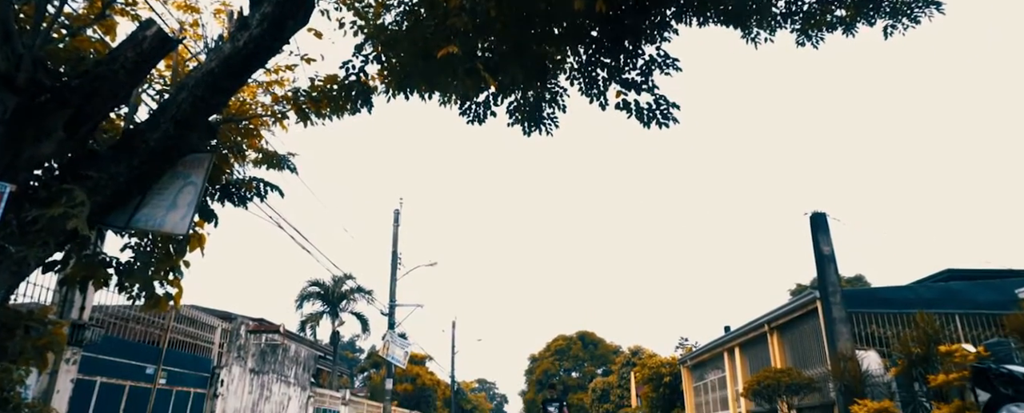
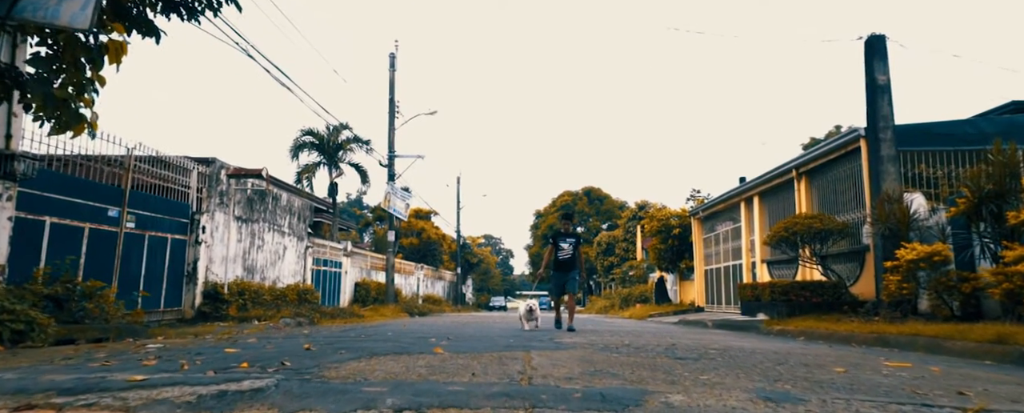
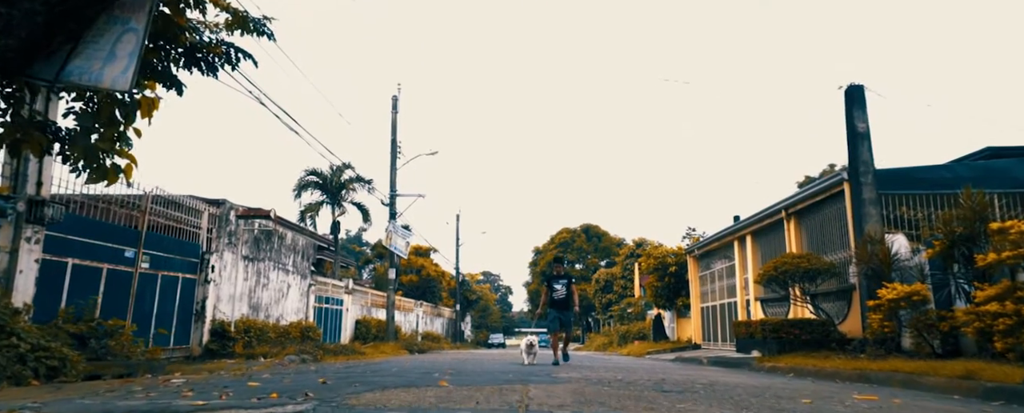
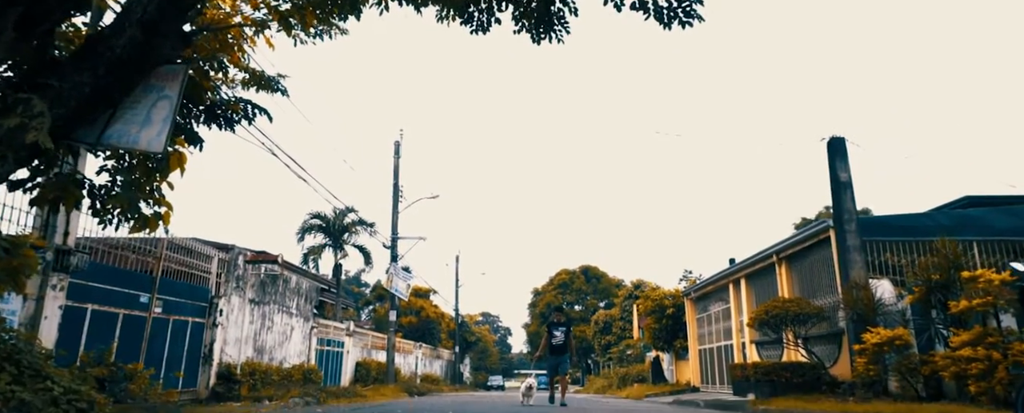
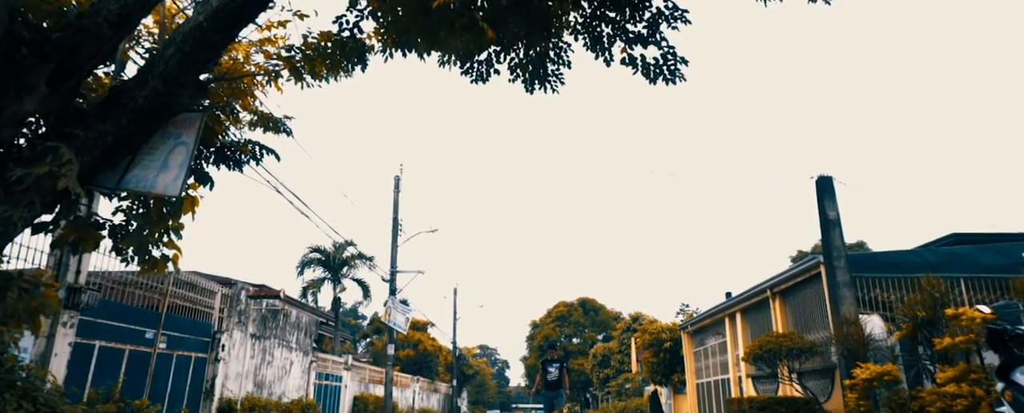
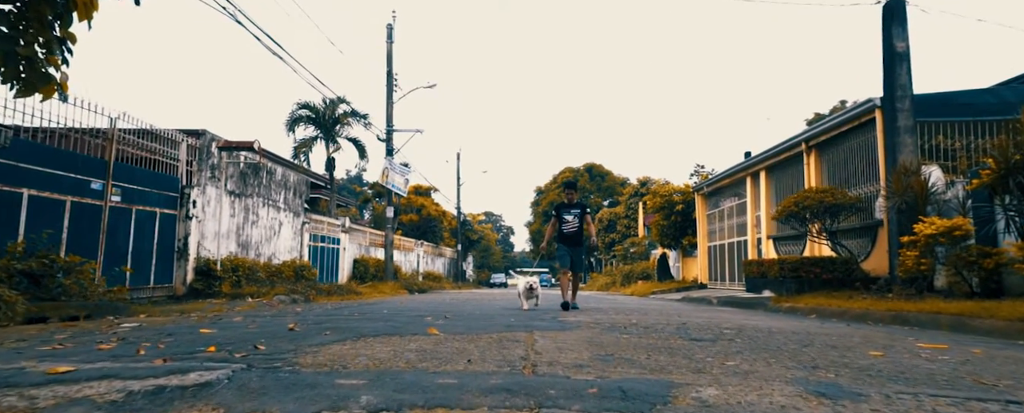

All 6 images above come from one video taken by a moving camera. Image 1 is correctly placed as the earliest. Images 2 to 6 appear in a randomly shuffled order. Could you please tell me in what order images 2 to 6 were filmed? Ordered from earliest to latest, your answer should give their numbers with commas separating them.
5, 4, 3, 2, 6
